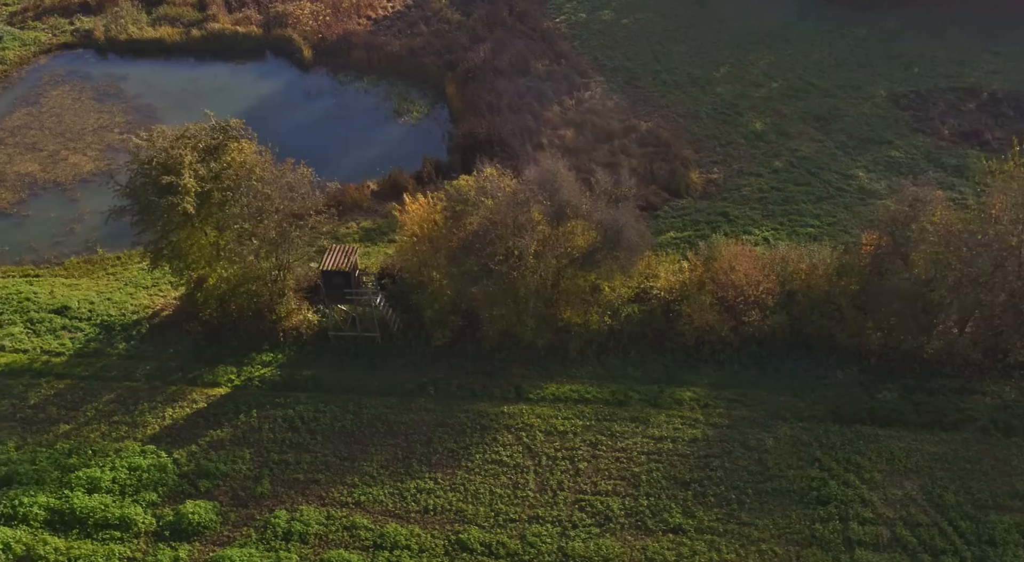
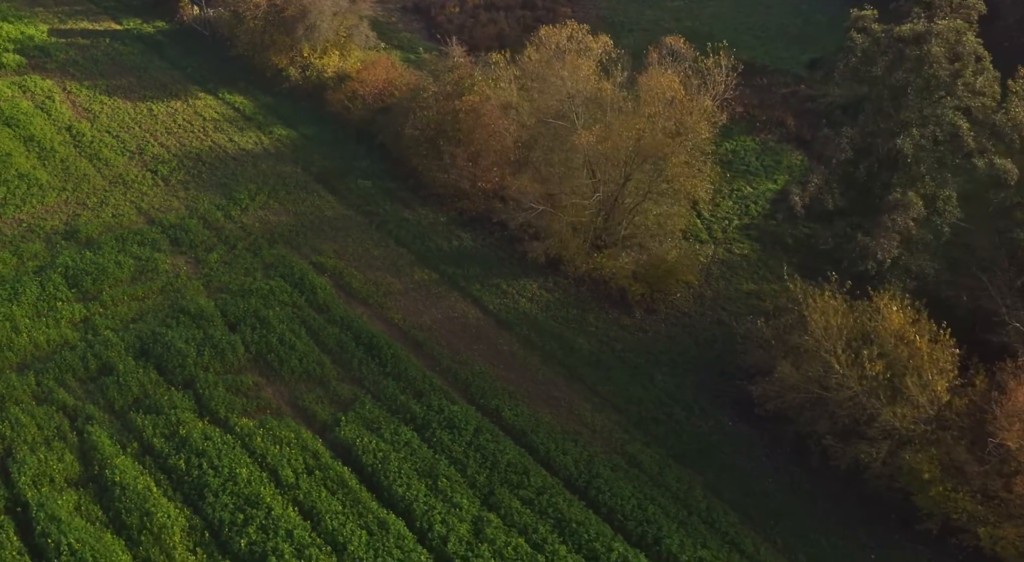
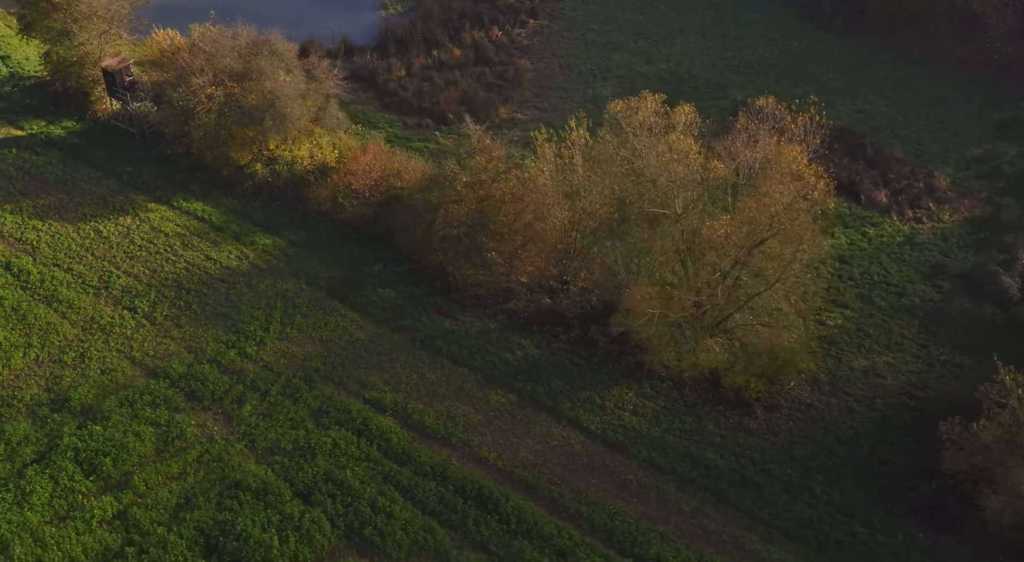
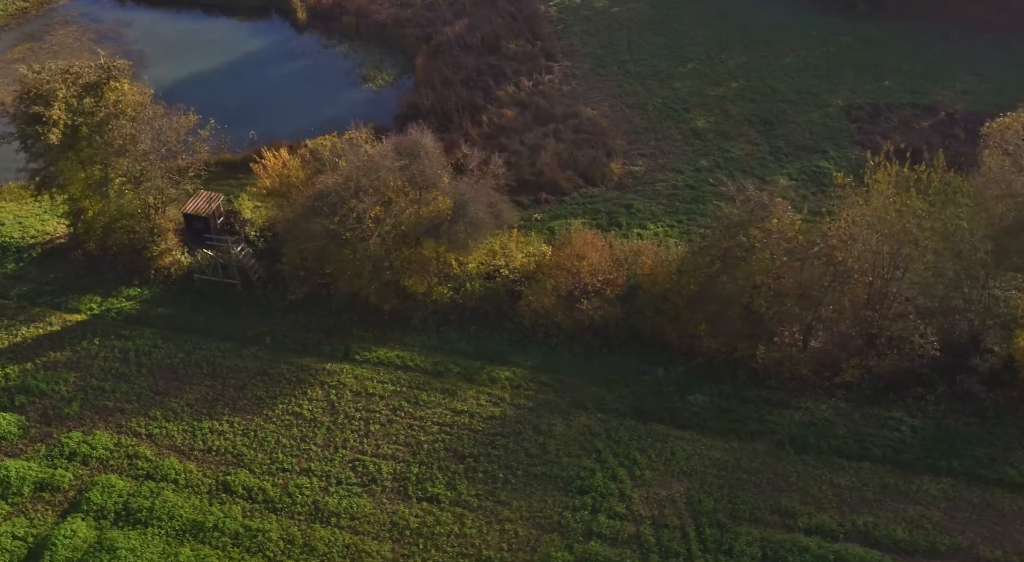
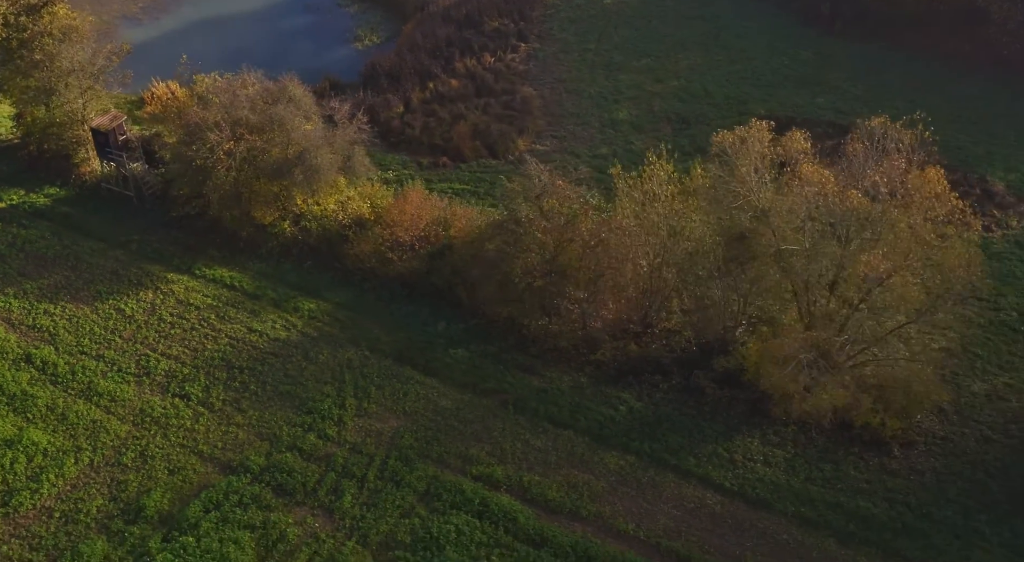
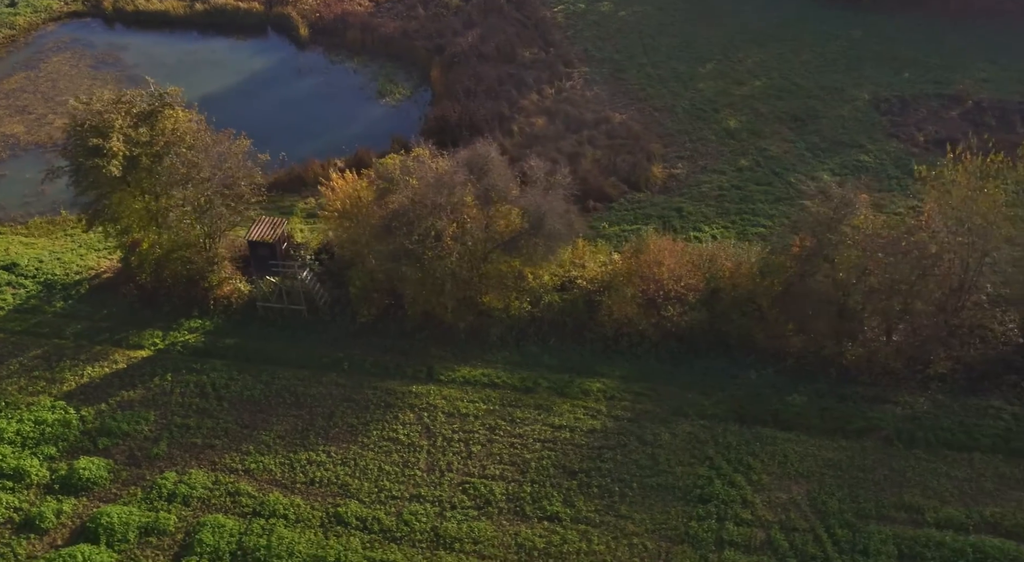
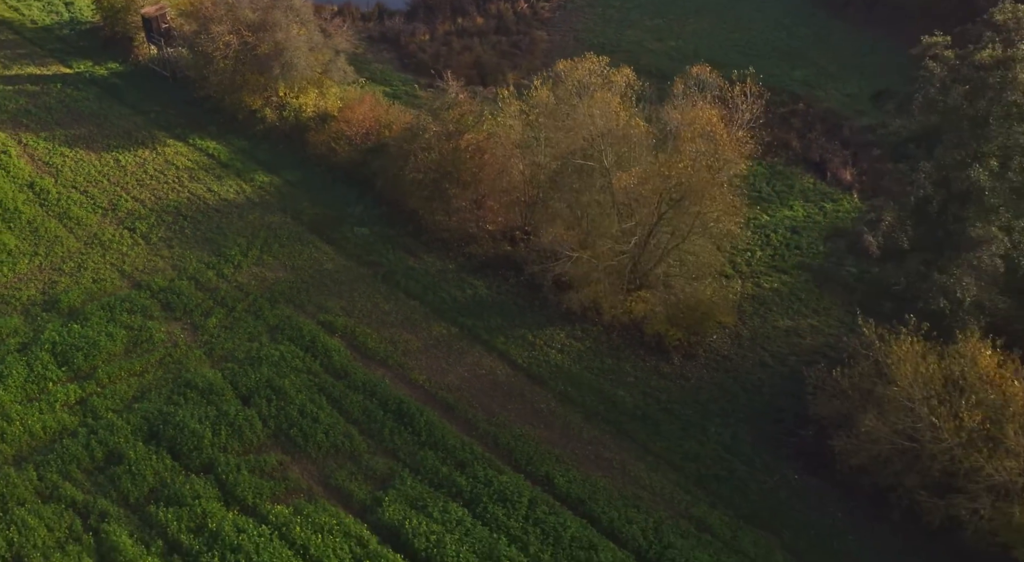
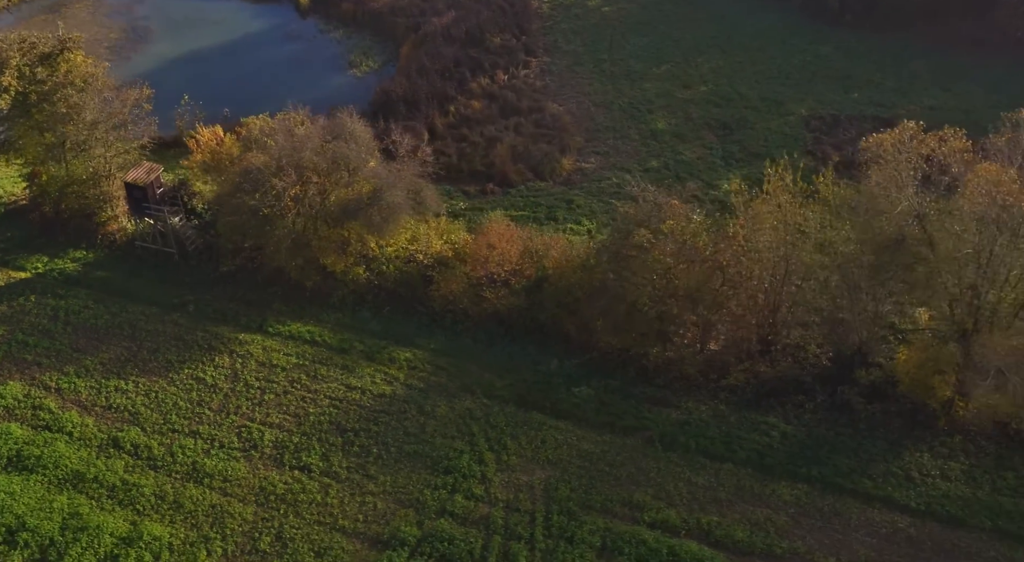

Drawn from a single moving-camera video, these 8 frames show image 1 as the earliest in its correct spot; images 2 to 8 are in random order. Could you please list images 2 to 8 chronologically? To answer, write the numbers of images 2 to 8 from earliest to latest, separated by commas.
6, 4, 8, 5, 3, 7, 2
